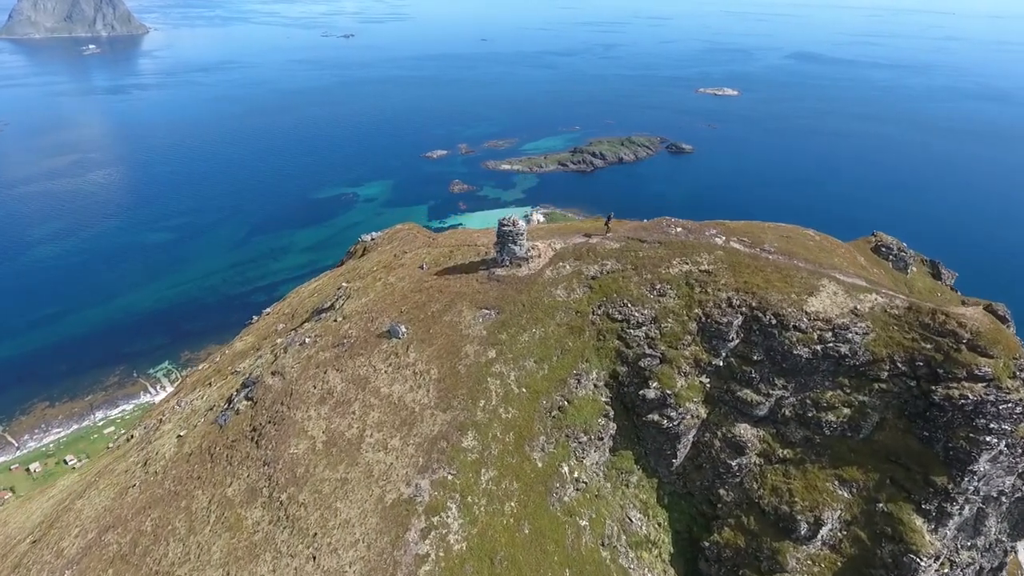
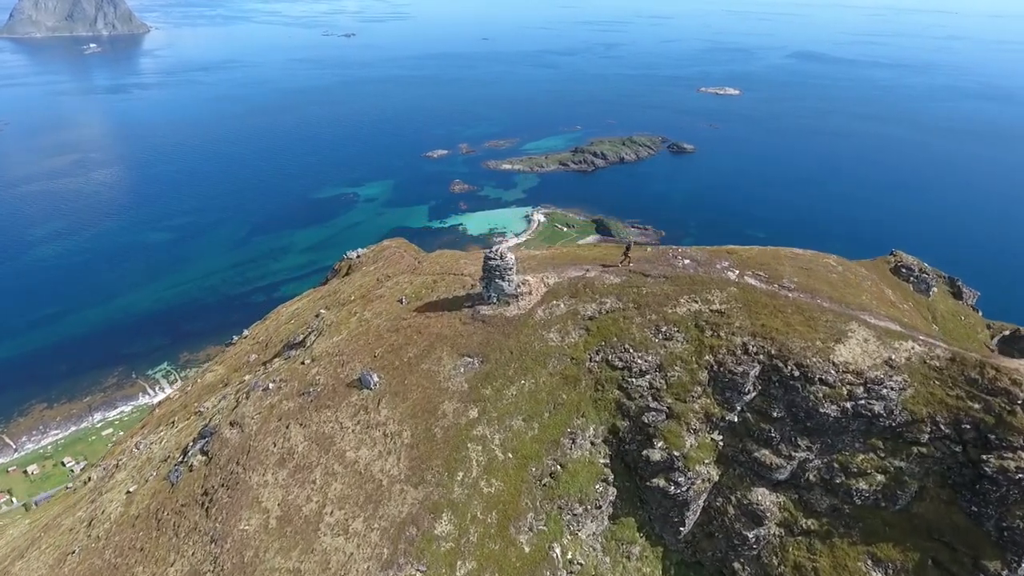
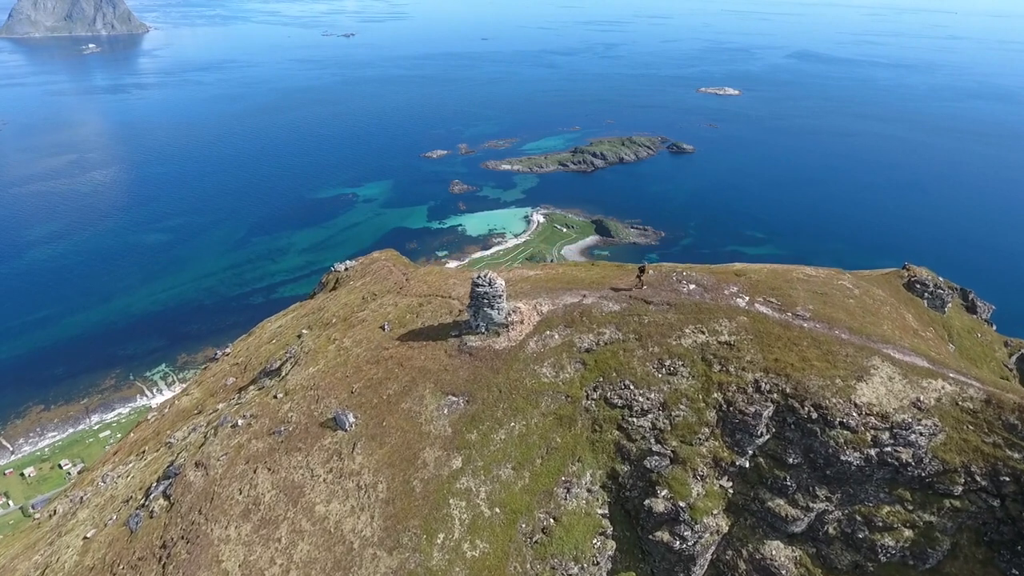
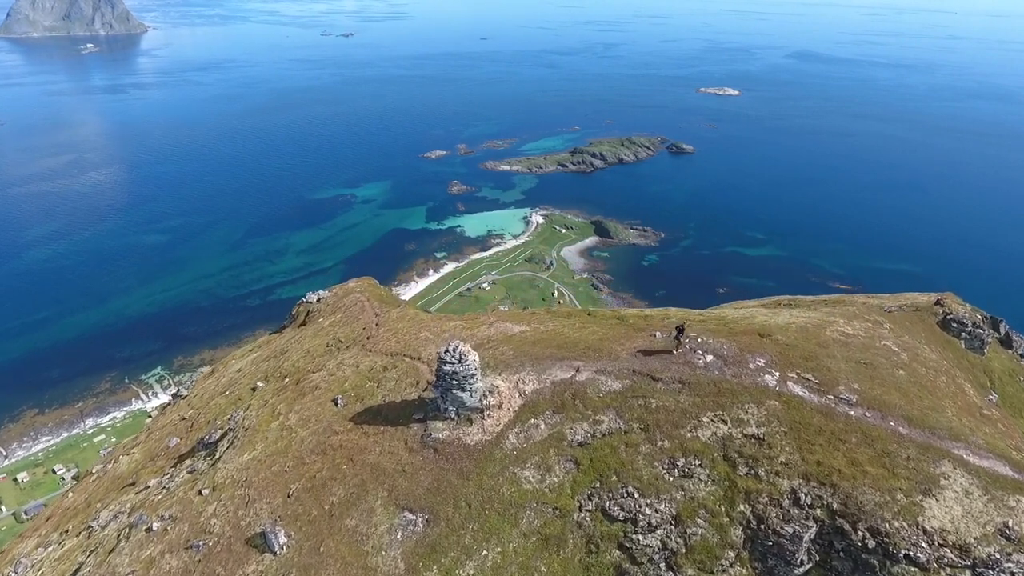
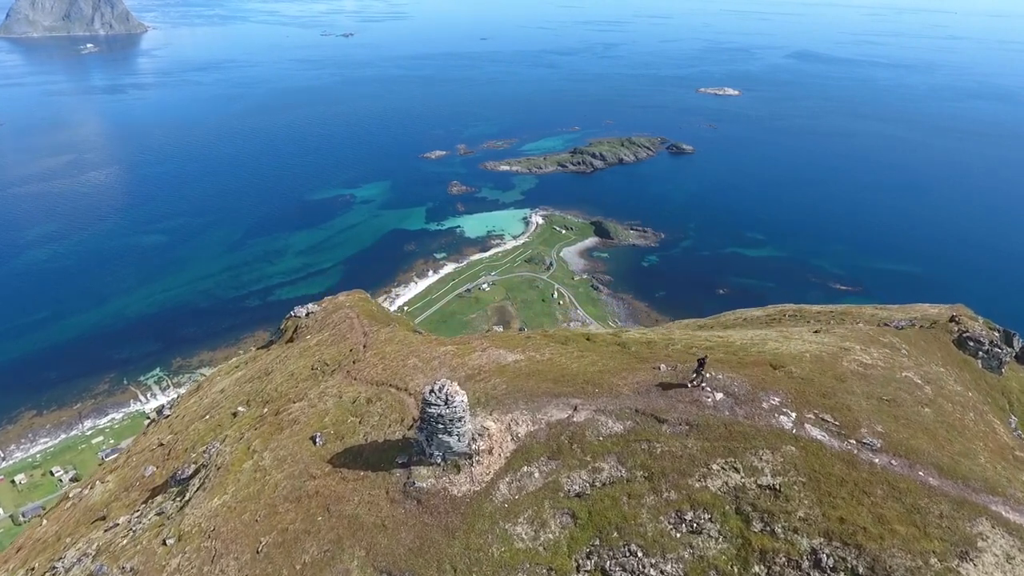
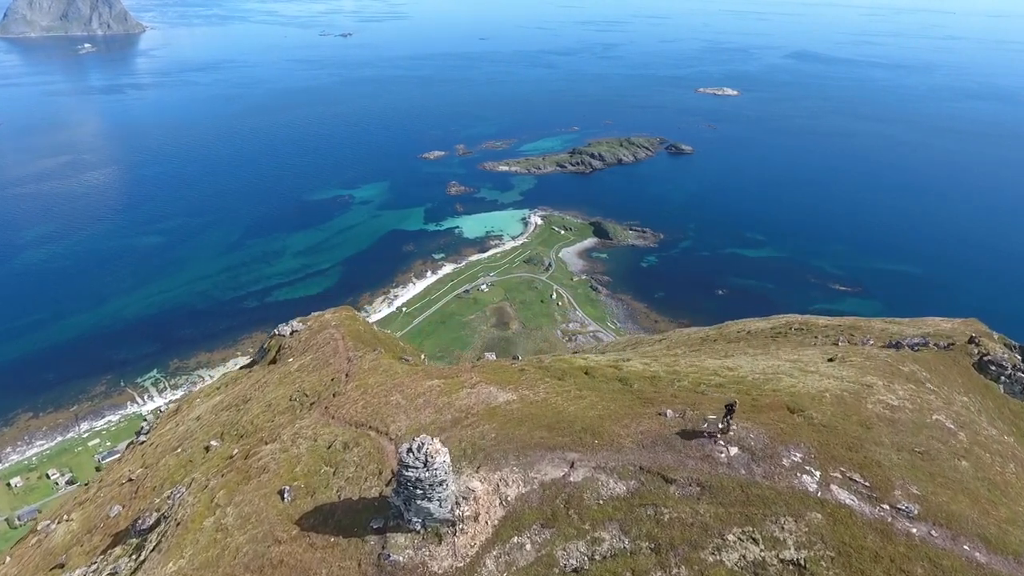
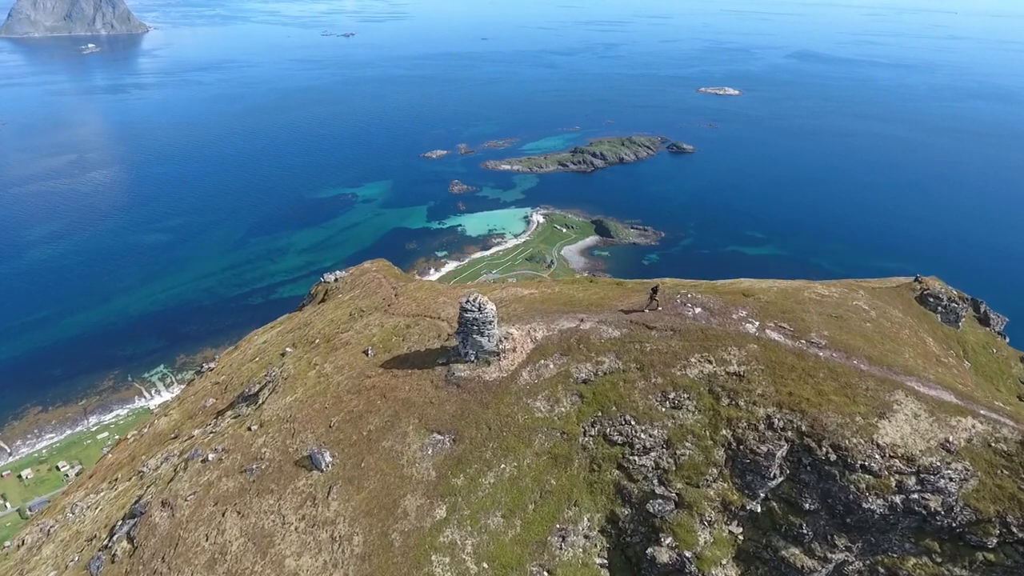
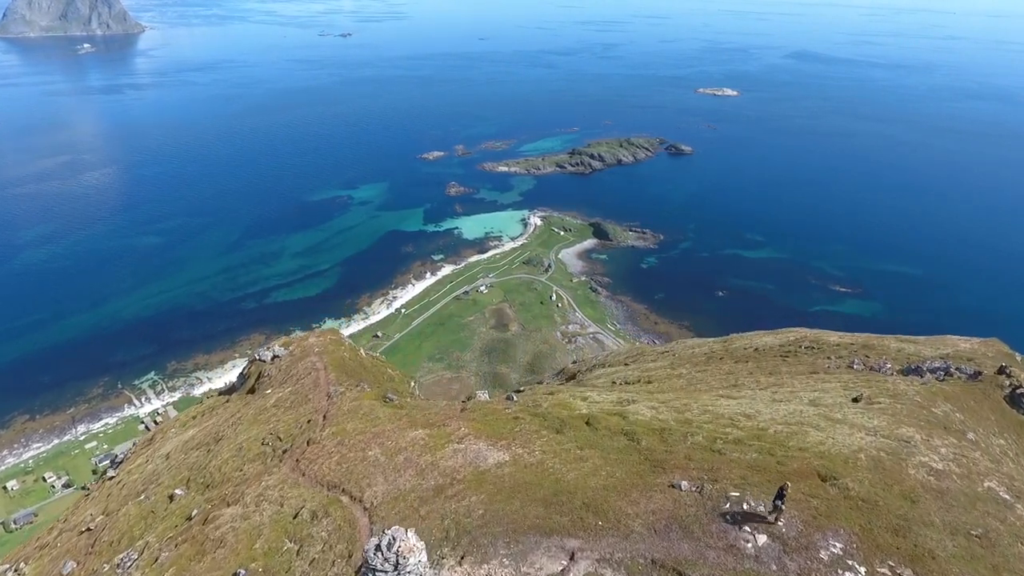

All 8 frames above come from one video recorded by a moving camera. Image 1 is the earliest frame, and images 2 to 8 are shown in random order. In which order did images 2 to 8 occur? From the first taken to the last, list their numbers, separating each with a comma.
2, 3, 7, 4, 5, 6, 8
